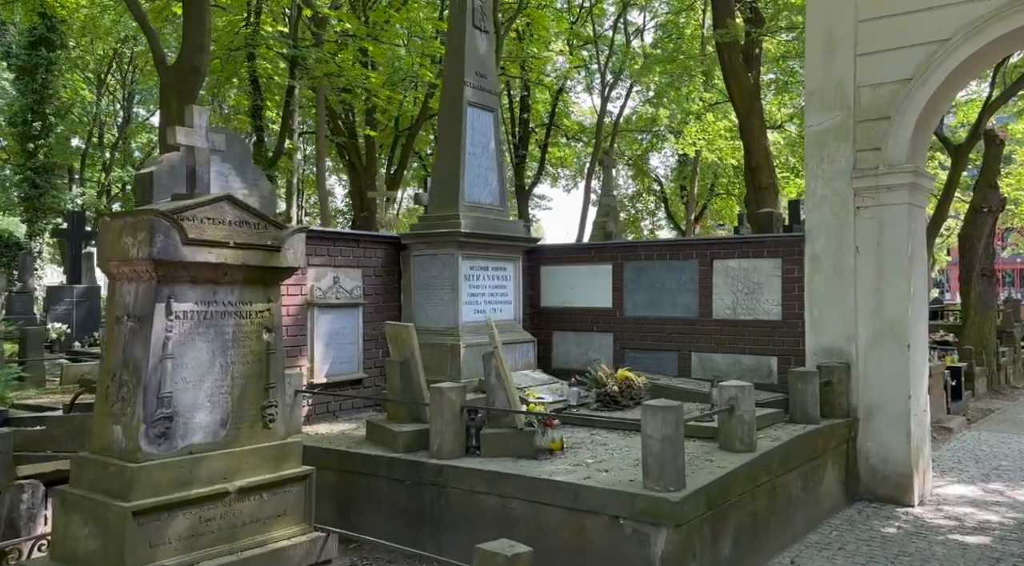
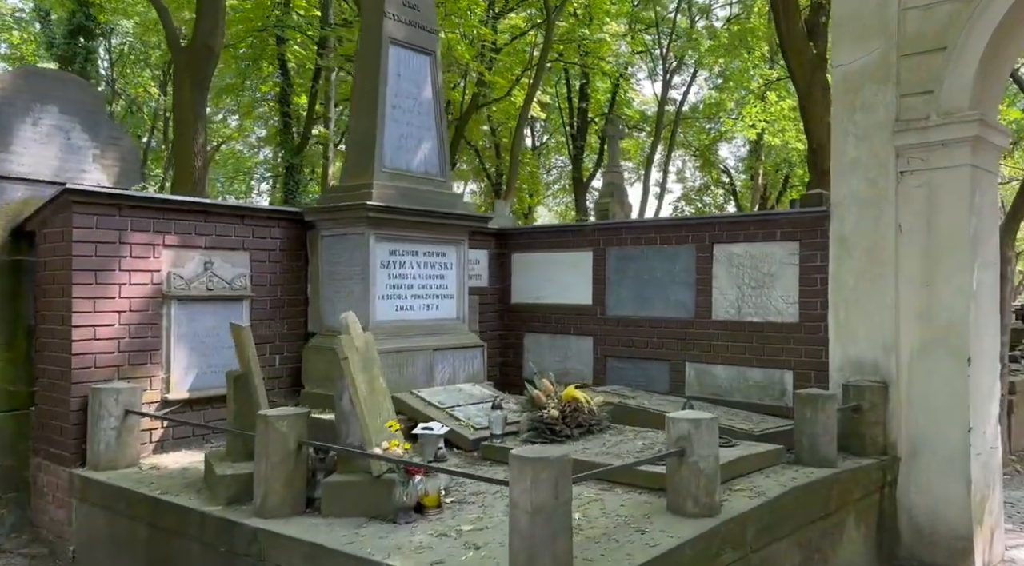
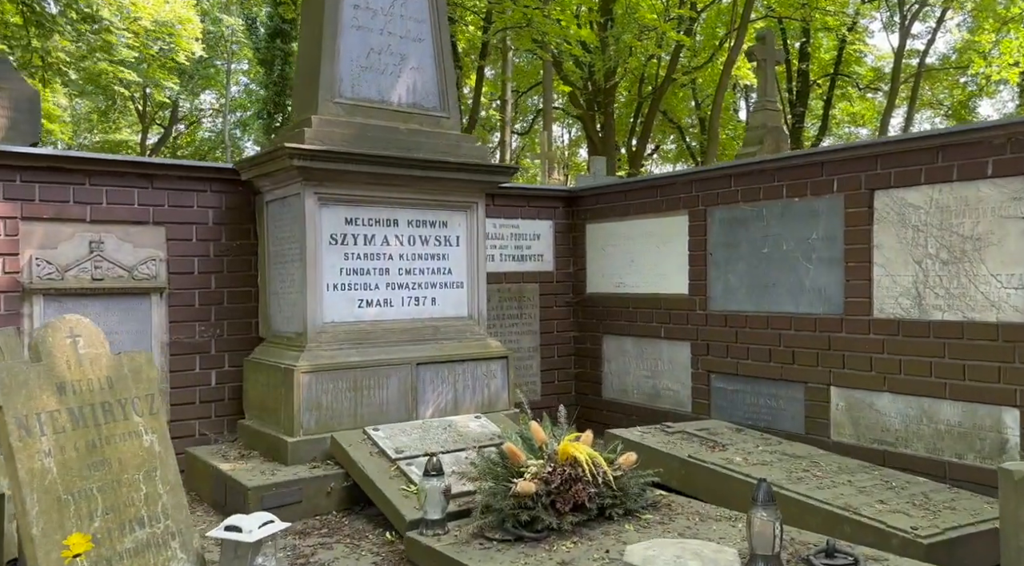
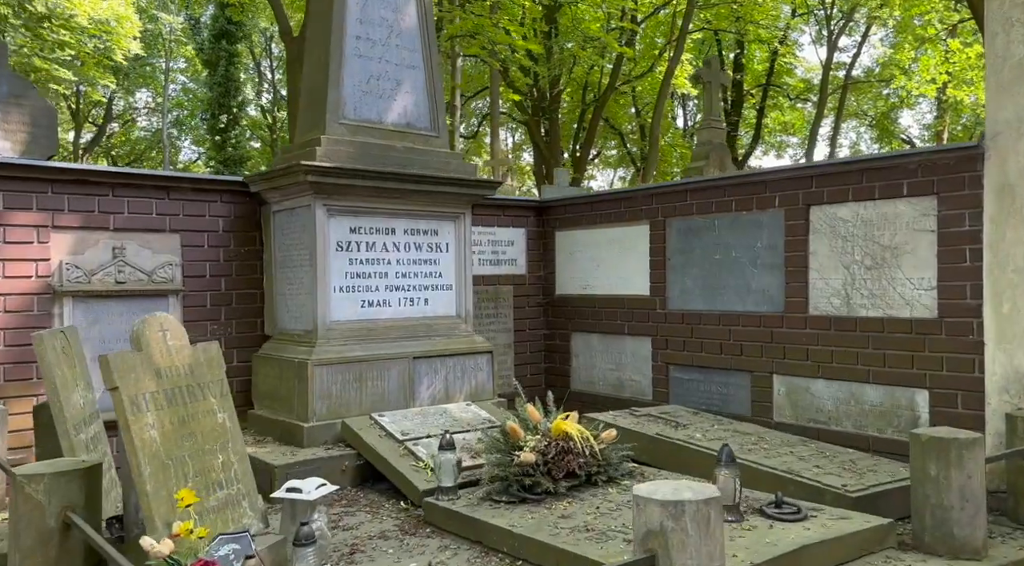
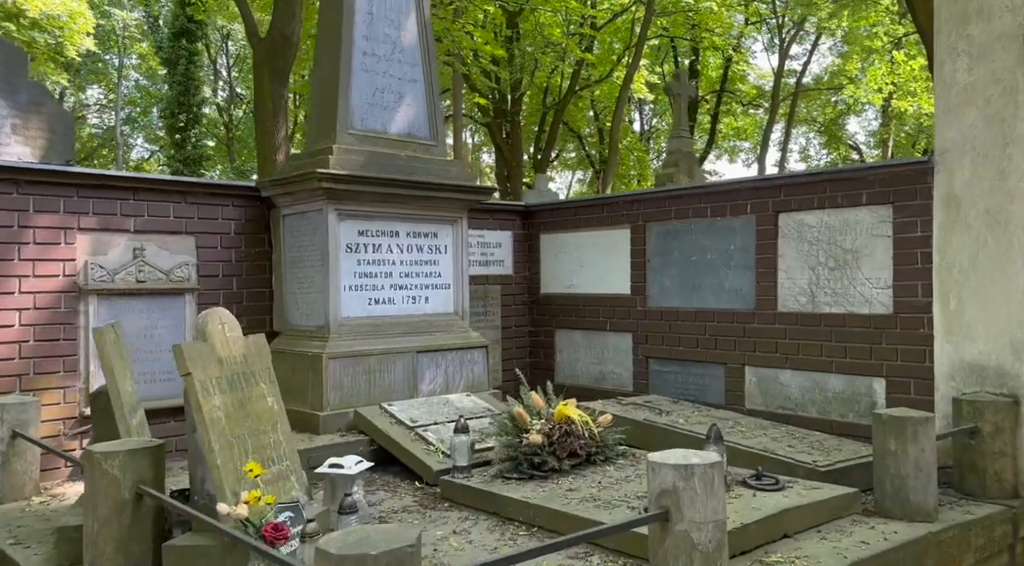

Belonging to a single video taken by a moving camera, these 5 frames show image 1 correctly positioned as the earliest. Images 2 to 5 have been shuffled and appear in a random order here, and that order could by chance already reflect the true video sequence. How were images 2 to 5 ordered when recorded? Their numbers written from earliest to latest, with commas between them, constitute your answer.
2, 5, 4, 3
